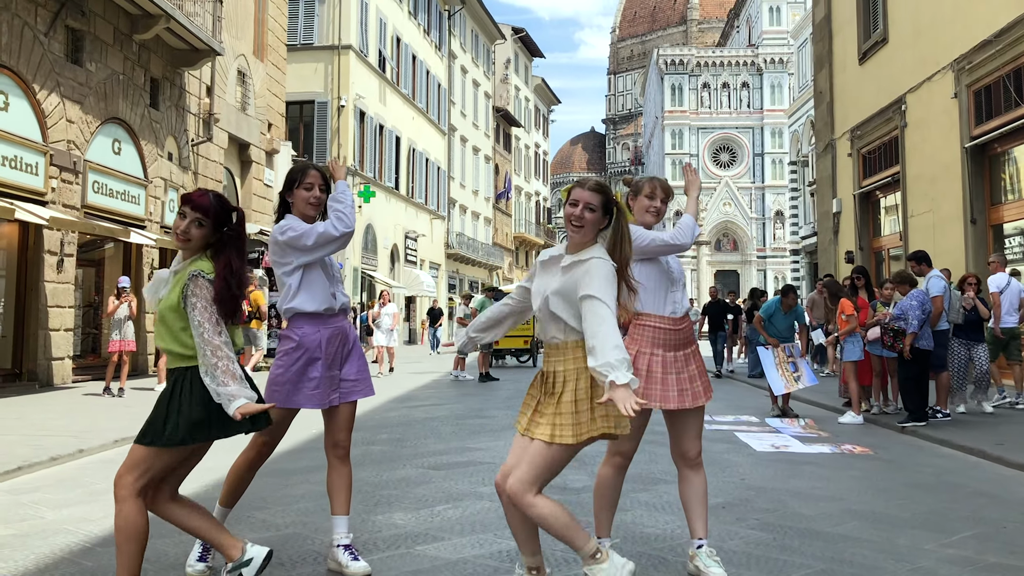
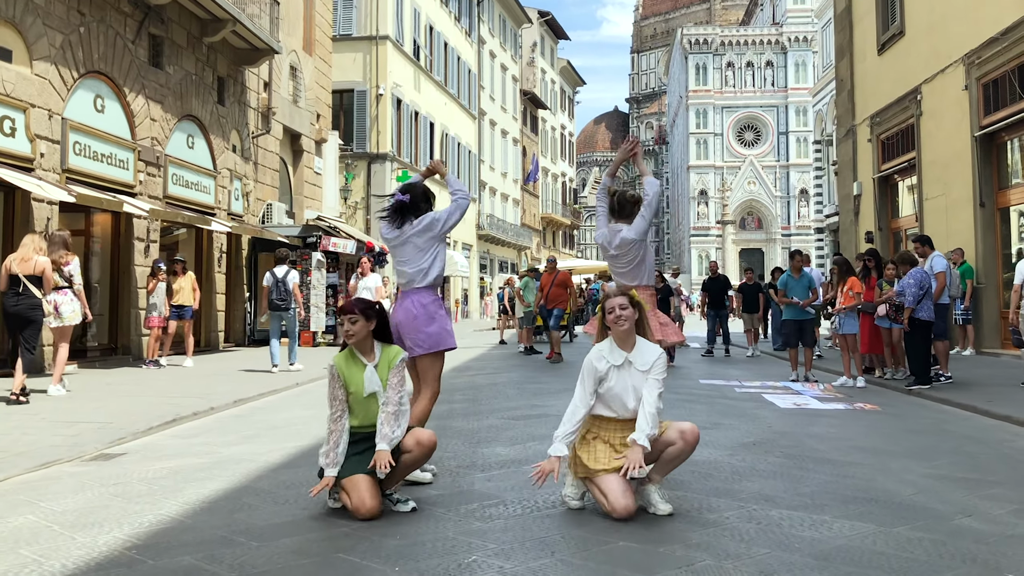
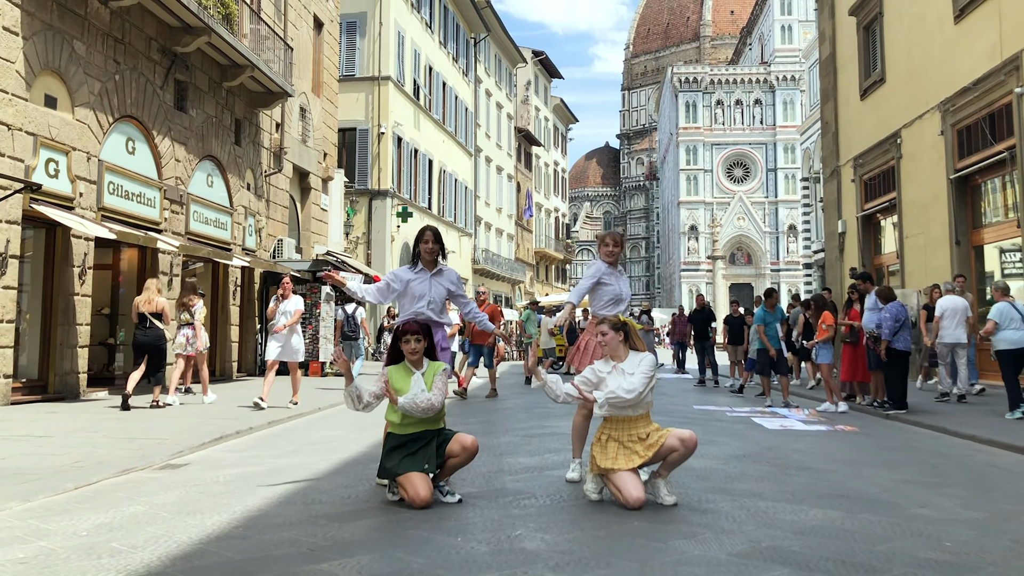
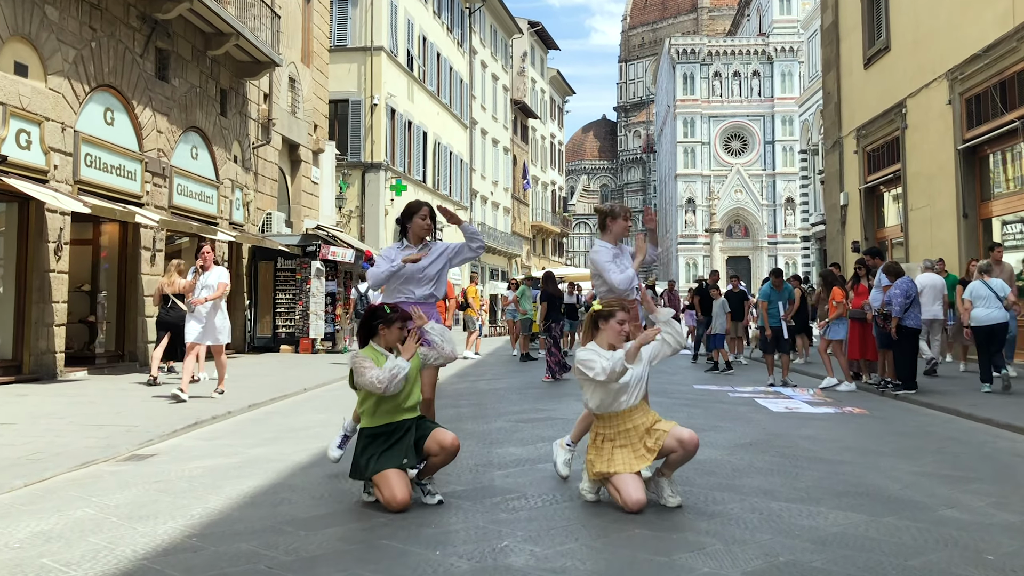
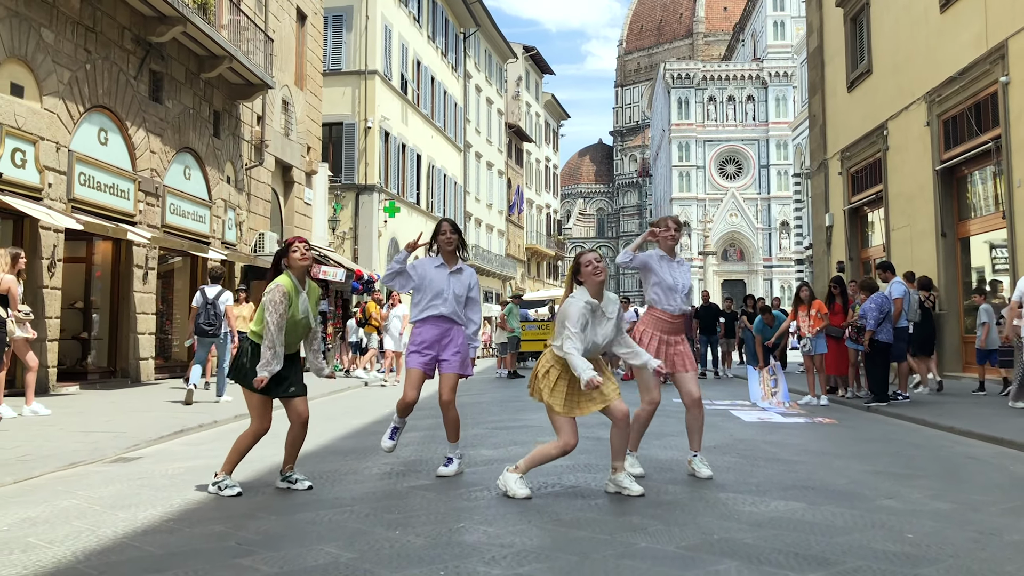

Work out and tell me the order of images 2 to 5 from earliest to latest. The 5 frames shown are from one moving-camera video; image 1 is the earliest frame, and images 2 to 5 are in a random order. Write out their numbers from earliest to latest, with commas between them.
5, 2, 3, 4
